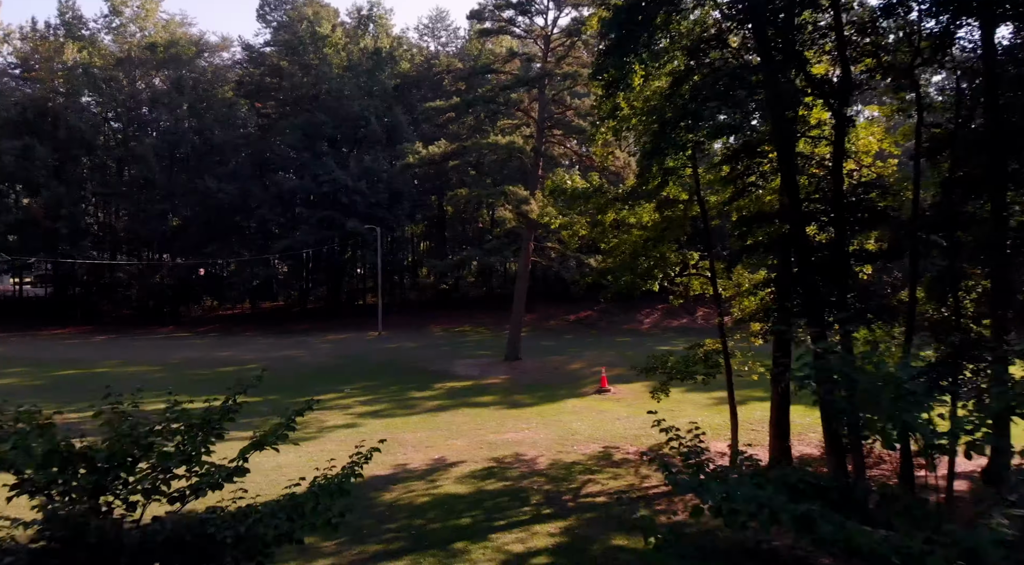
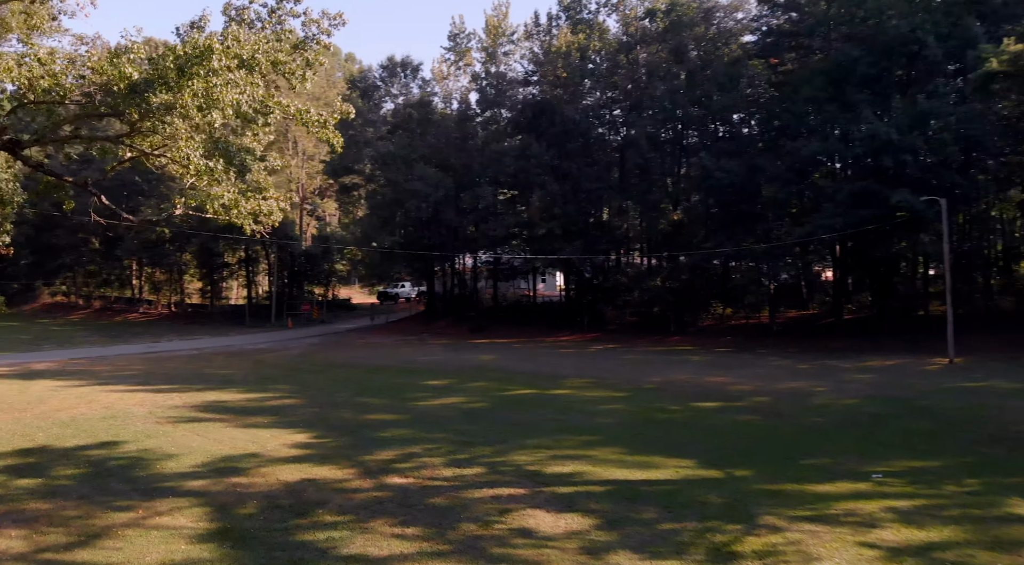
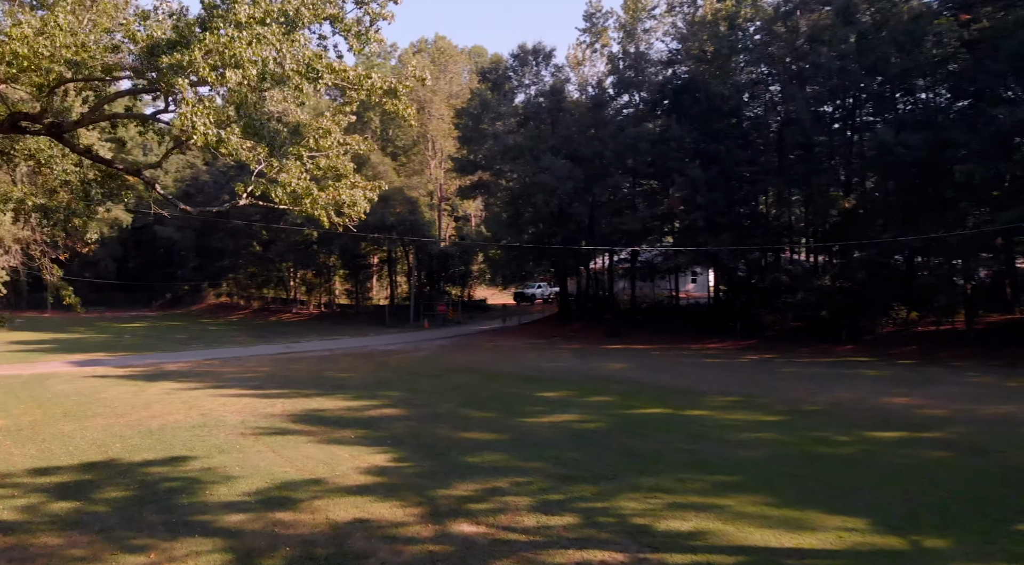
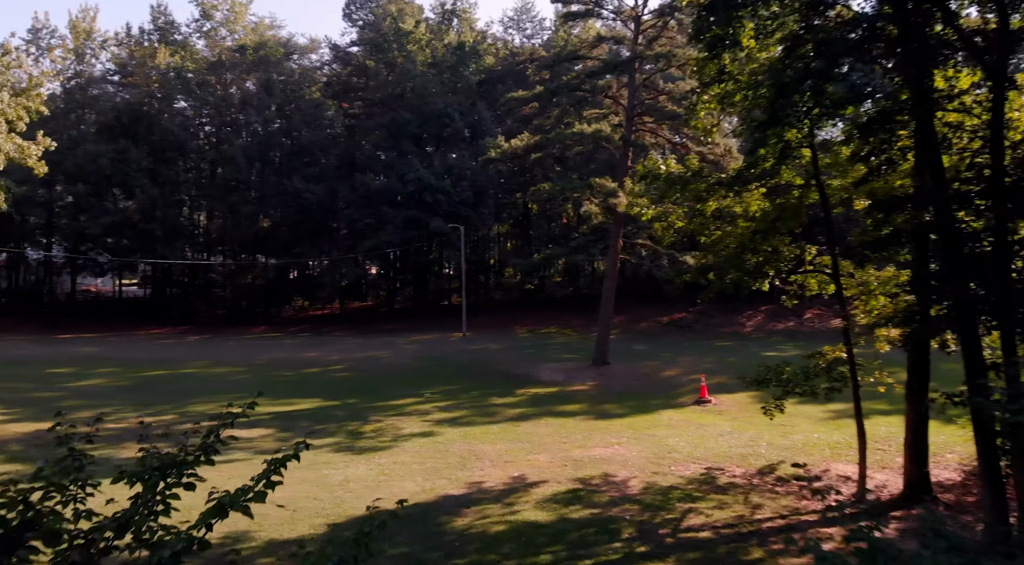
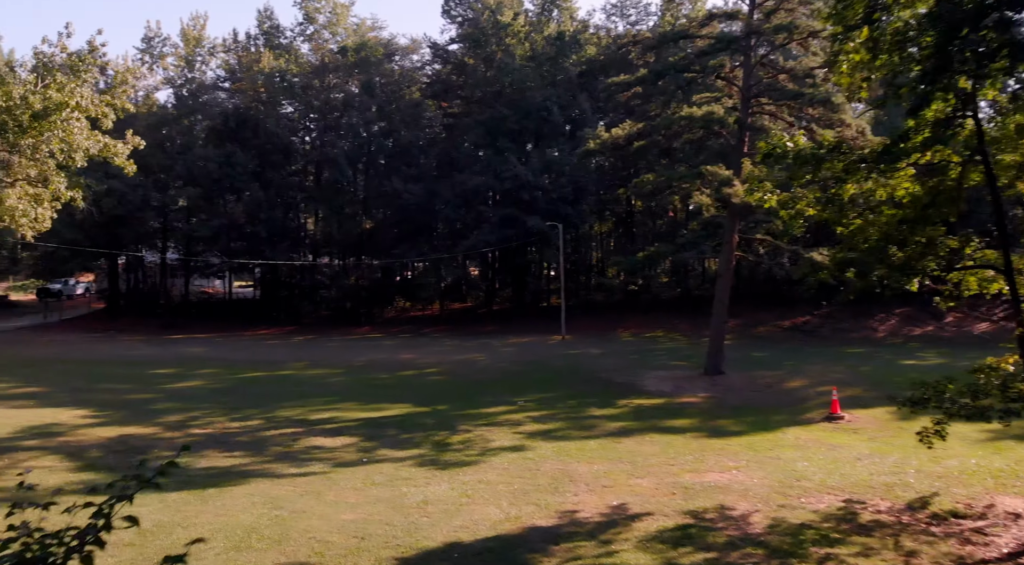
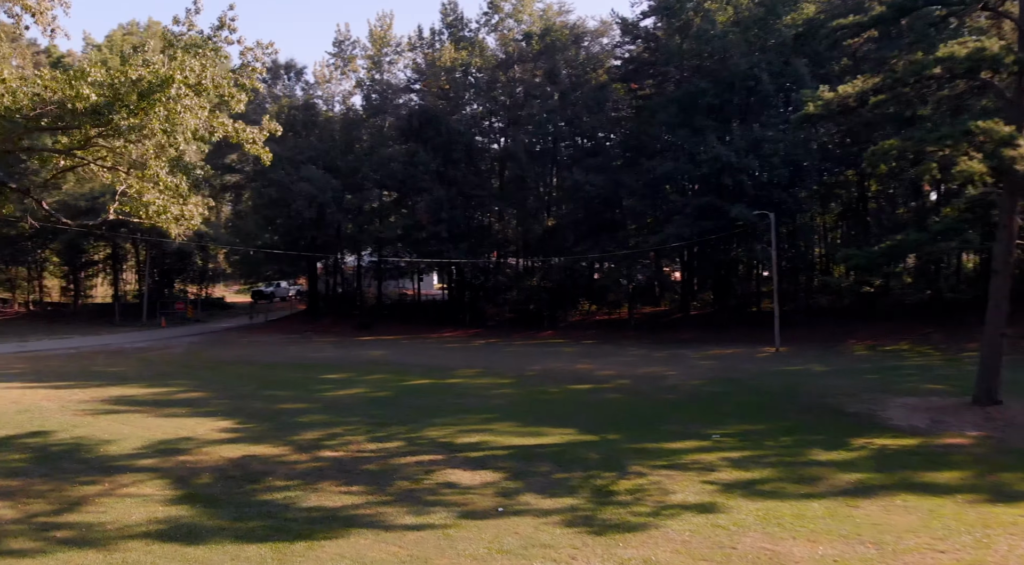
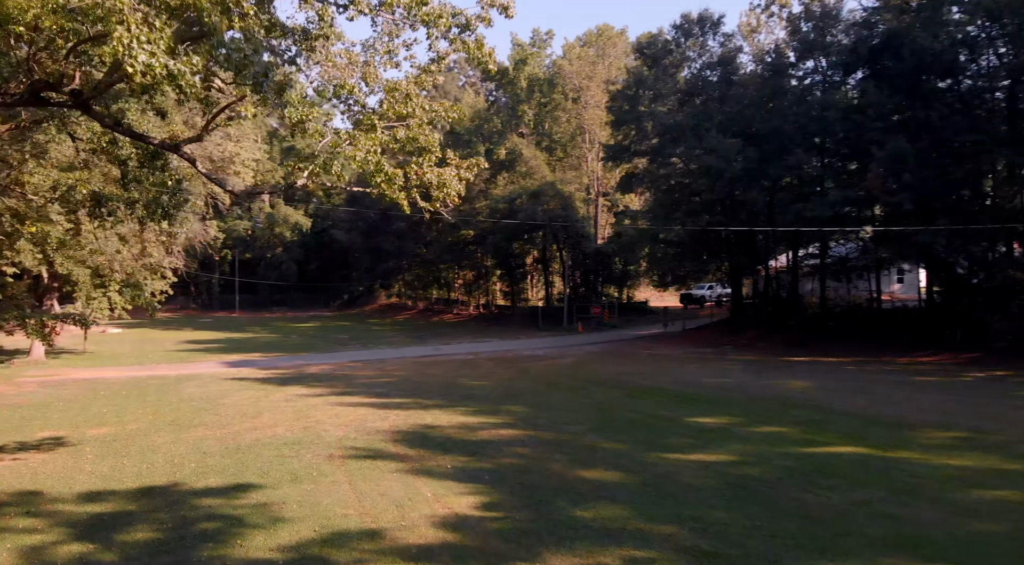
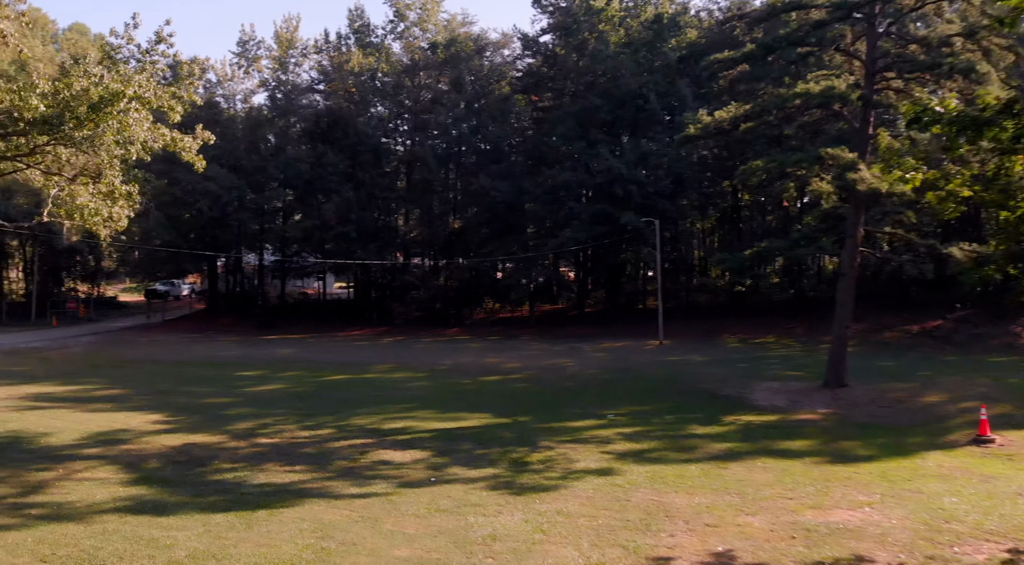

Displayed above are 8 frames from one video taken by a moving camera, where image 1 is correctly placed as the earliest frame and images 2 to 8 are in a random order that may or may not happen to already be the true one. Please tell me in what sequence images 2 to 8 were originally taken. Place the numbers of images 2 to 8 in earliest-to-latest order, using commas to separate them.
4, 5, 8, 6, 2, 3, 7
